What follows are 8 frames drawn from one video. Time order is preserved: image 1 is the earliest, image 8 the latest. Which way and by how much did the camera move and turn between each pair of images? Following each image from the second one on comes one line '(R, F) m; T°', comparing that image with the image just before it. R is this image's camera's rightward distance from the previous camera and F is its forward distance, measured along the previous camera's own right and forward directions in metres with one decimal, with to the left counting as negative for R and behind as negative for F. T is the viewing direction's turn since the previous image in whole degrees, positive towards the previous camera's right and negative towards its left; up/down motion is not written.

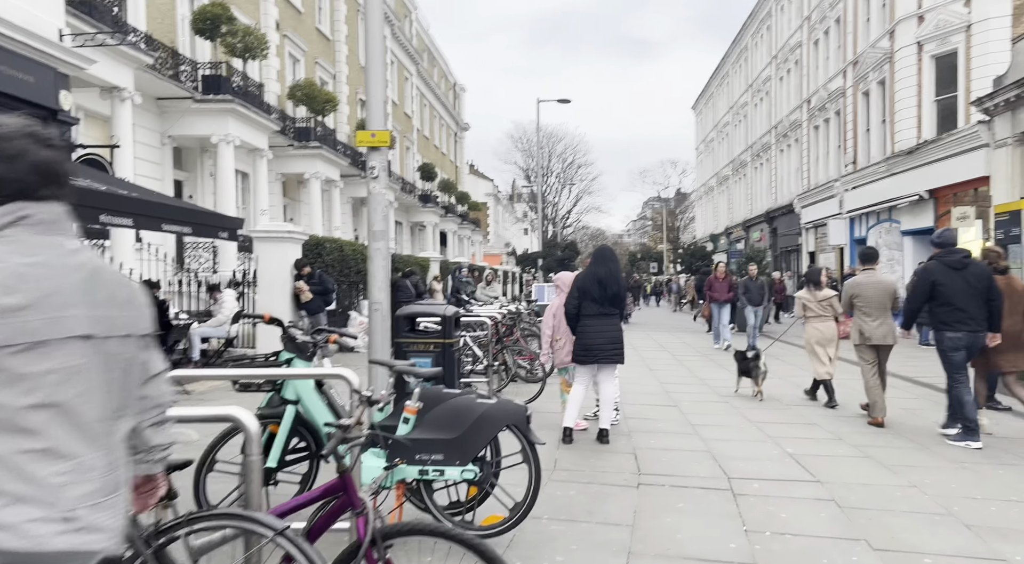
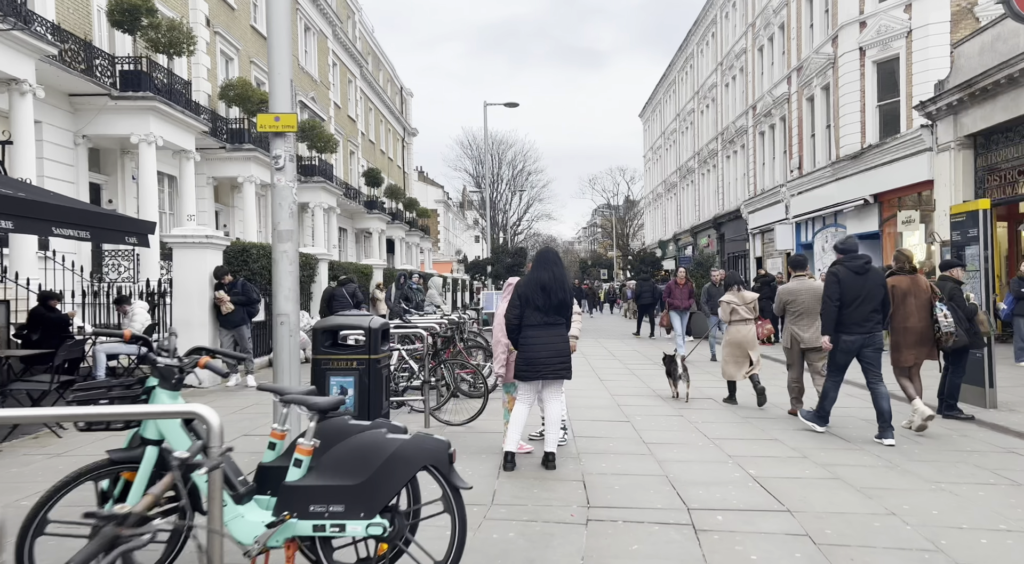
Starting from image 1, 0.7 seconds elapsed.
(+0.1, +0.7) m; +4°
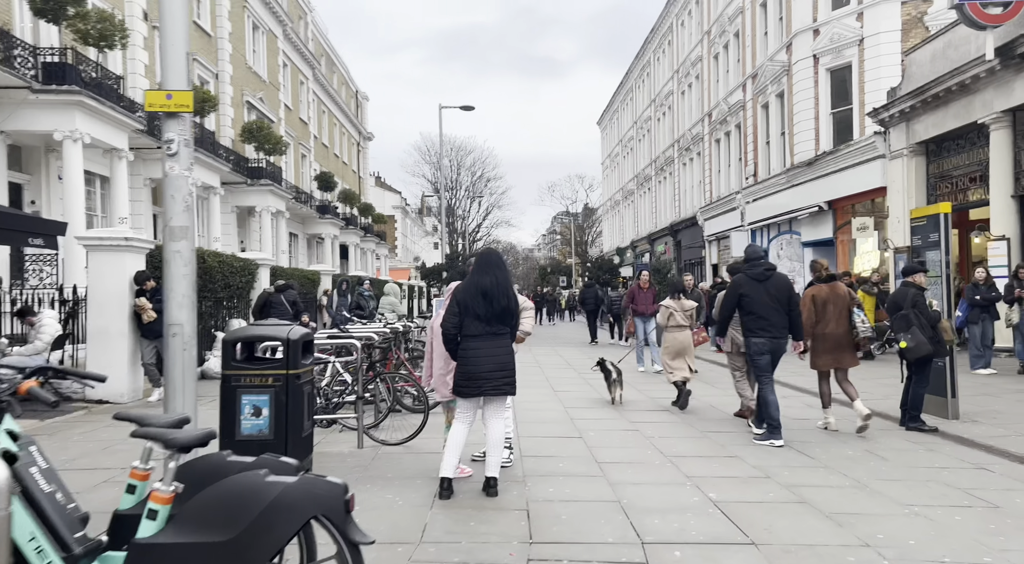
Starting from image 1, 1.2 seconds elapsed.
(+0.1, +0.5) m; +3°
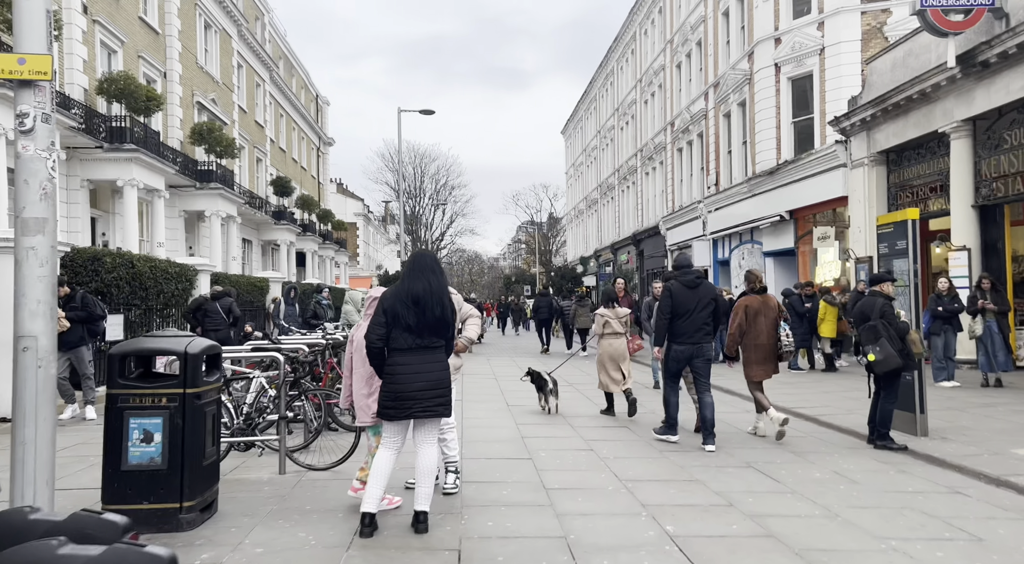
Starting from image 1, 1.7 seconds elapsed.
(+0.2, +0.6) m; +3°
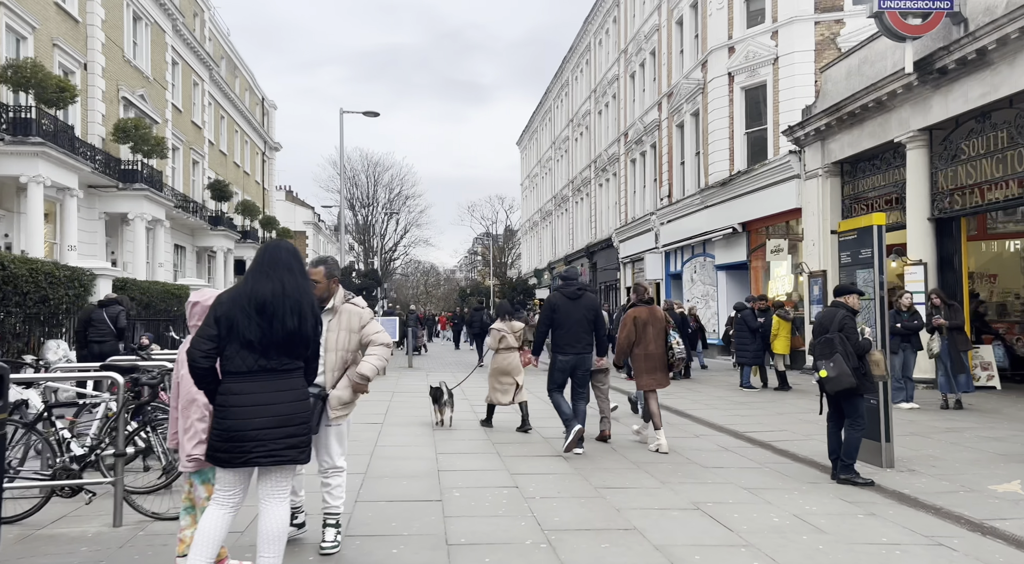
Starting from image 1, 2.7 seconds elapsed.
(+0.3, +1.0) m; +3°
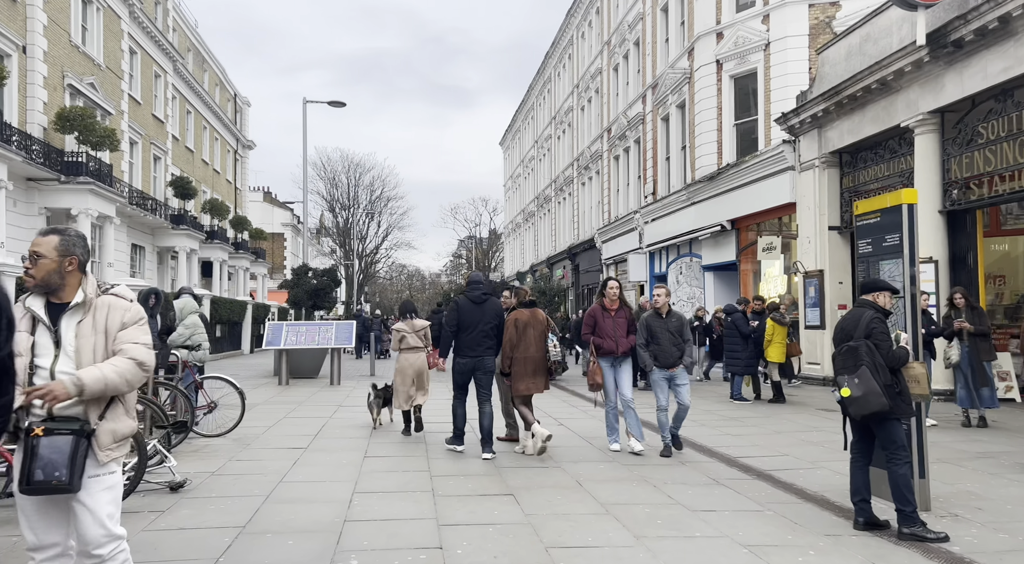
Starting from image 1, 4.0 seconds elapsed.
(+0.4, +1.5) m; +1°
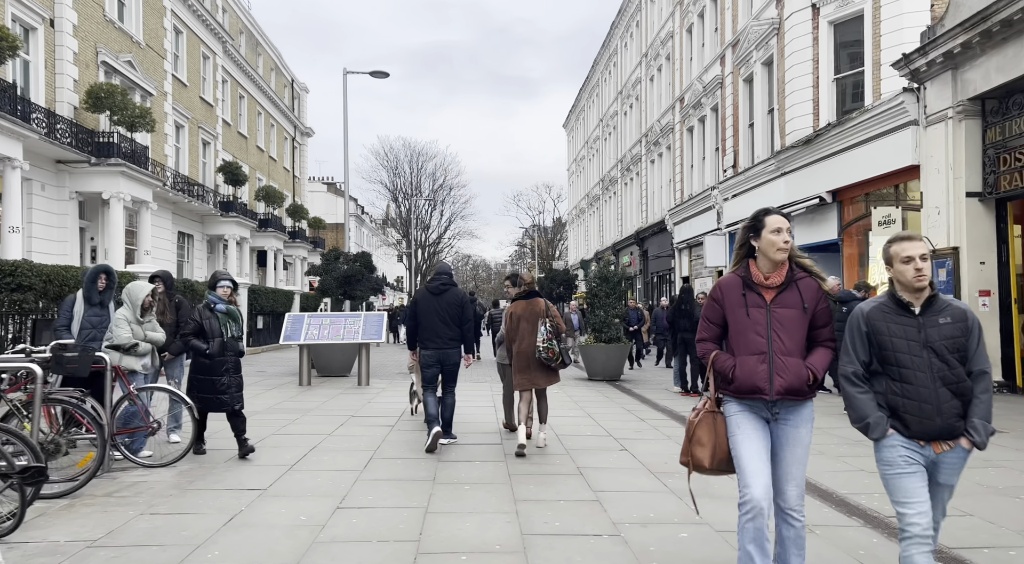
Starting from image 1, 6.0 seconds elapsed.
(+0.2, +2.5) m; -5°
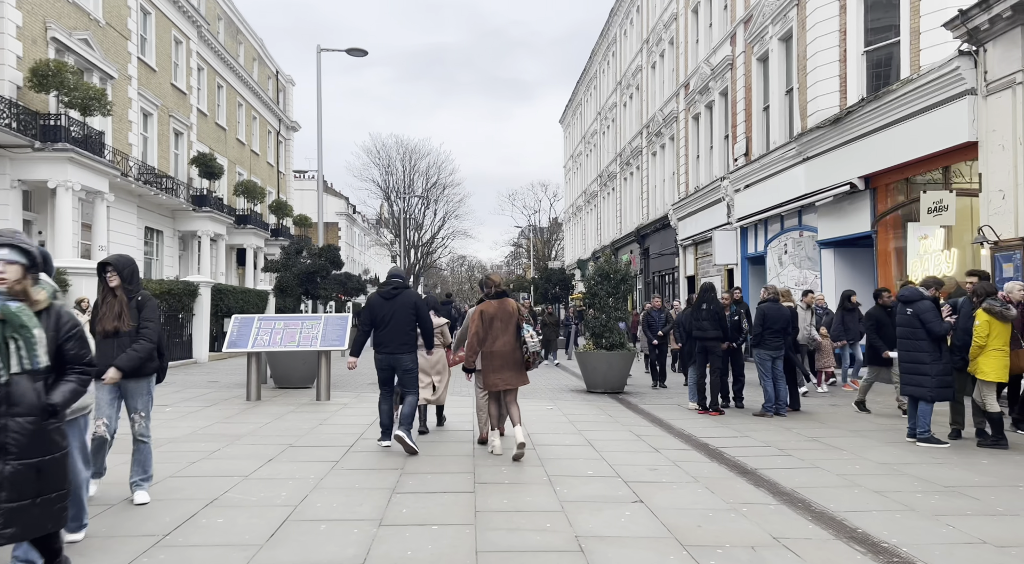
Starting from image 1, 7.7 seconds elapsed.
(+0.2, +2.0) m; 0°
